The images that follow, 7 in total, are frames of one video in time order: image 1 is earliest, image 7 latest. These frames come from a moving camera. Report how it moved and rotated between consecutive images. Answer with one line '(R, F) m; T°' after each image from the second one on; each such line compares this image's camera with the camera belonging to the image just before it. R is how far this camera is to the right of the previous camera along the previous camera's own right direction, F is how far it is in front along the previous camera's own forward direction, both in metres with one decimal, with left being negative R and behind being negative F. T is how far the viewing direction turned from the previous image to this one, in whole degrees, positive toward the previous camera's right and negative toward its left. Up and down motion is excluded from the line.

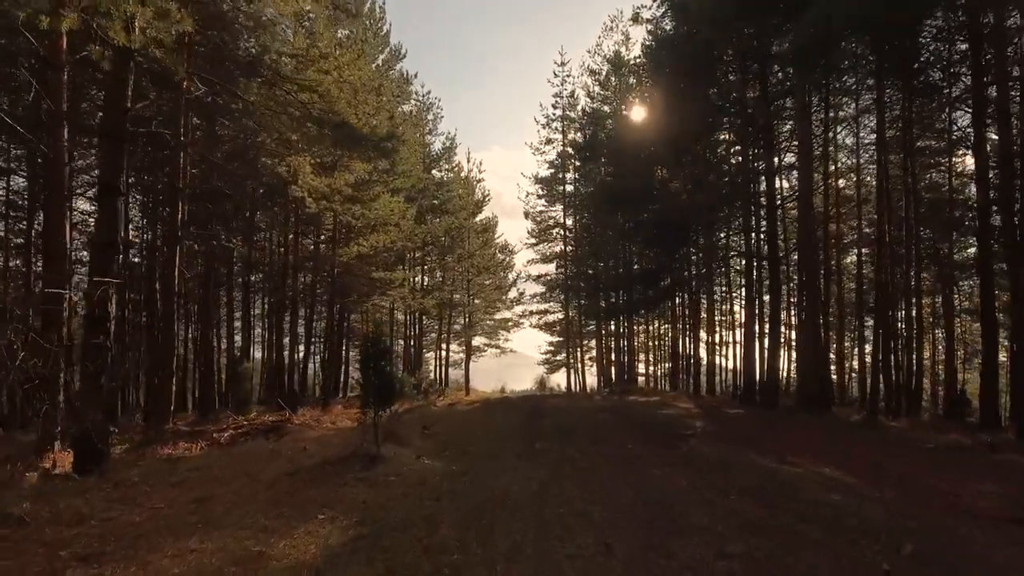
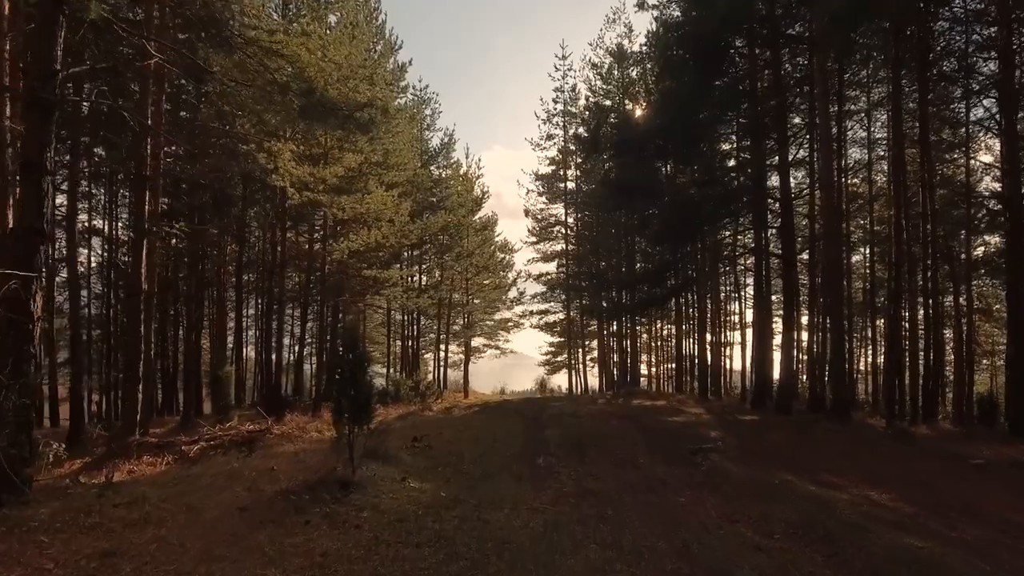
(0.0, +0.9) m; 0°
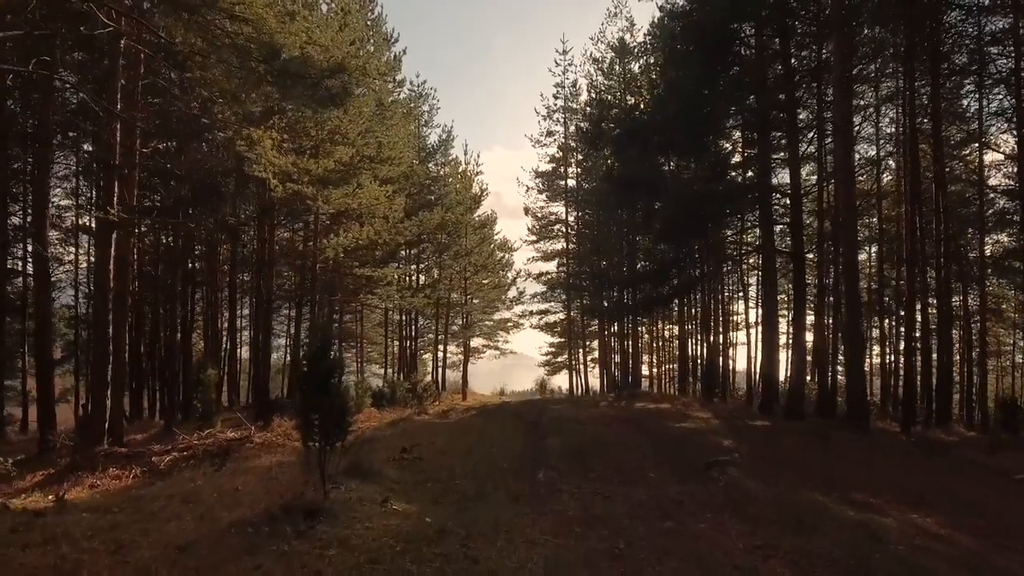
(0.0, +0.7) m; 0°
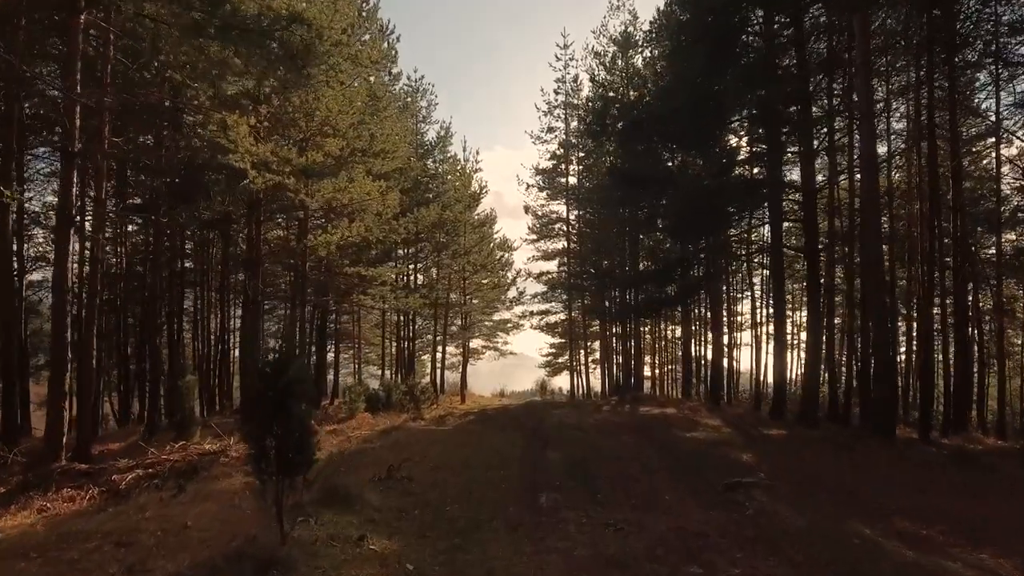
(0.0, +0.8) m; 0°
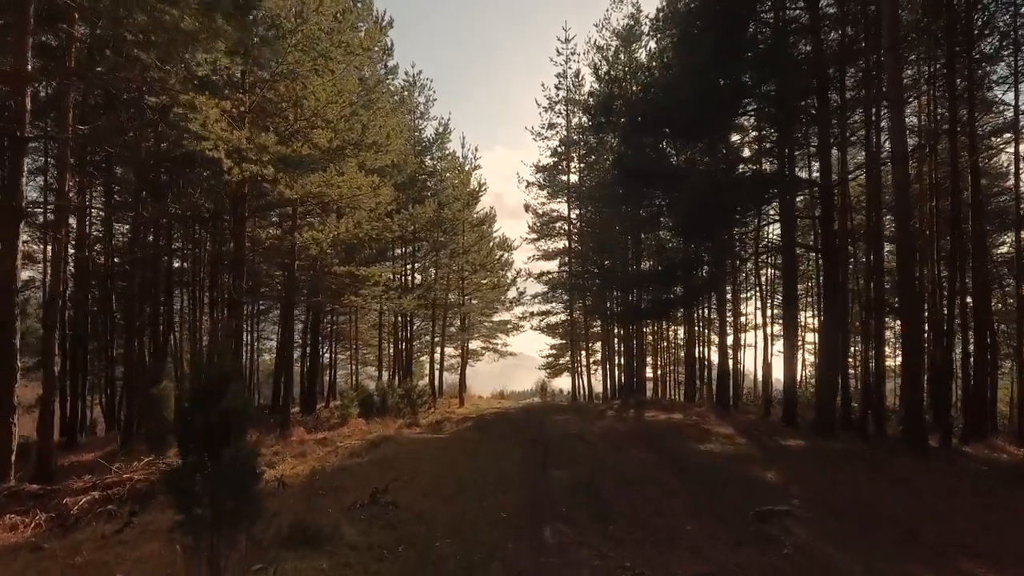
(0.0, +0.8) m; 0°
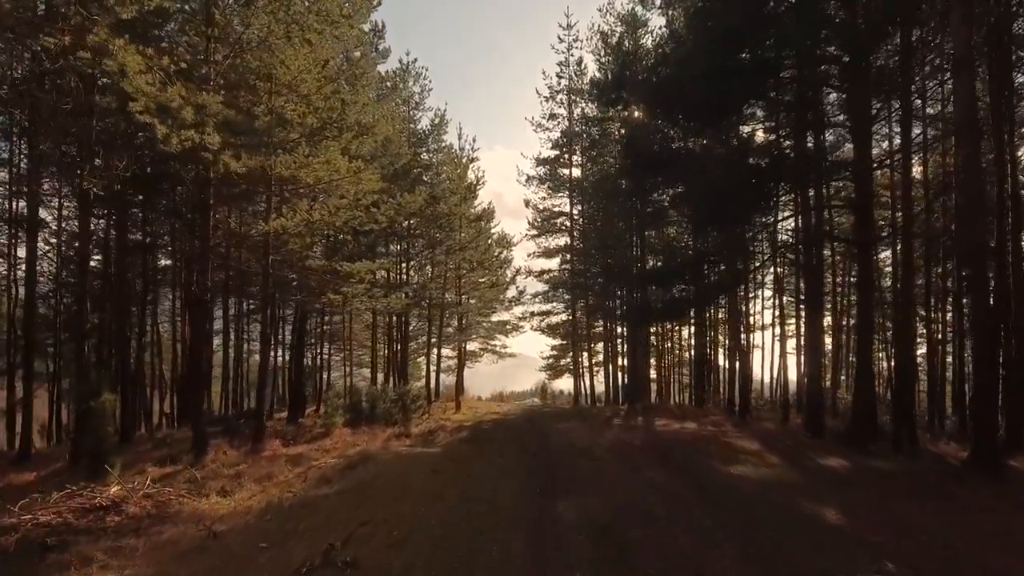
(0.0, +1.6) m; 0°
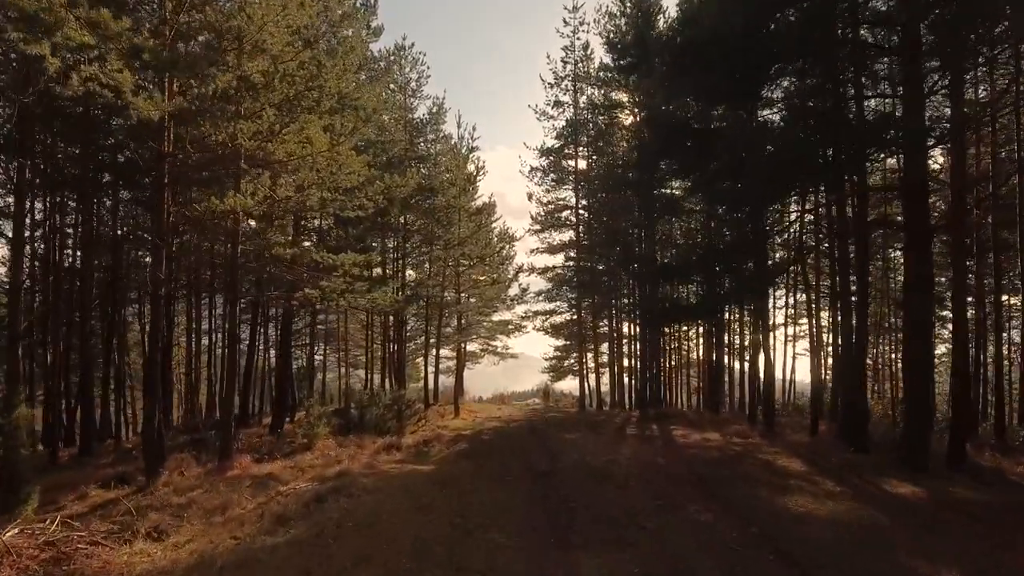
(-0.1, +1.8) m; 0°
